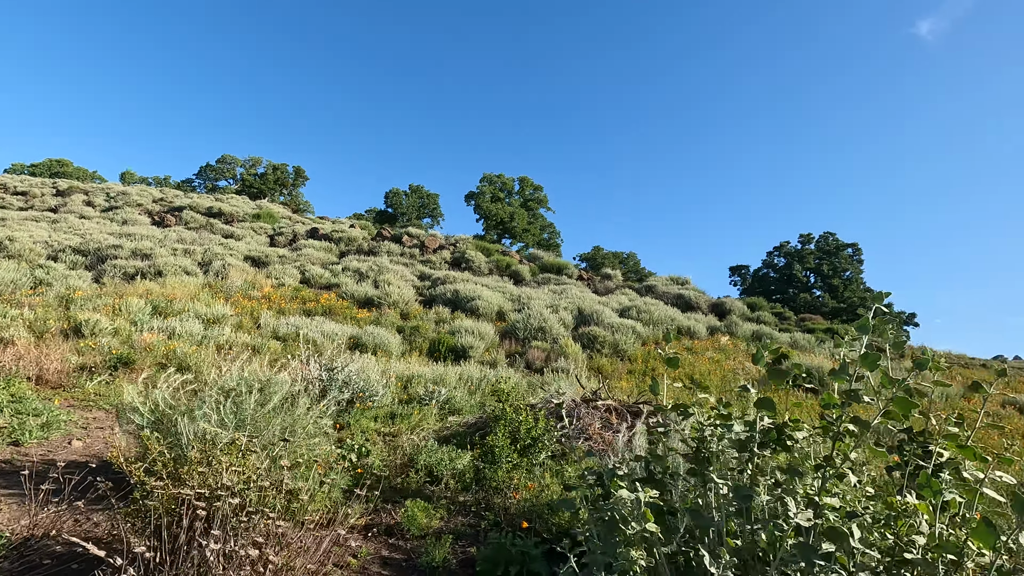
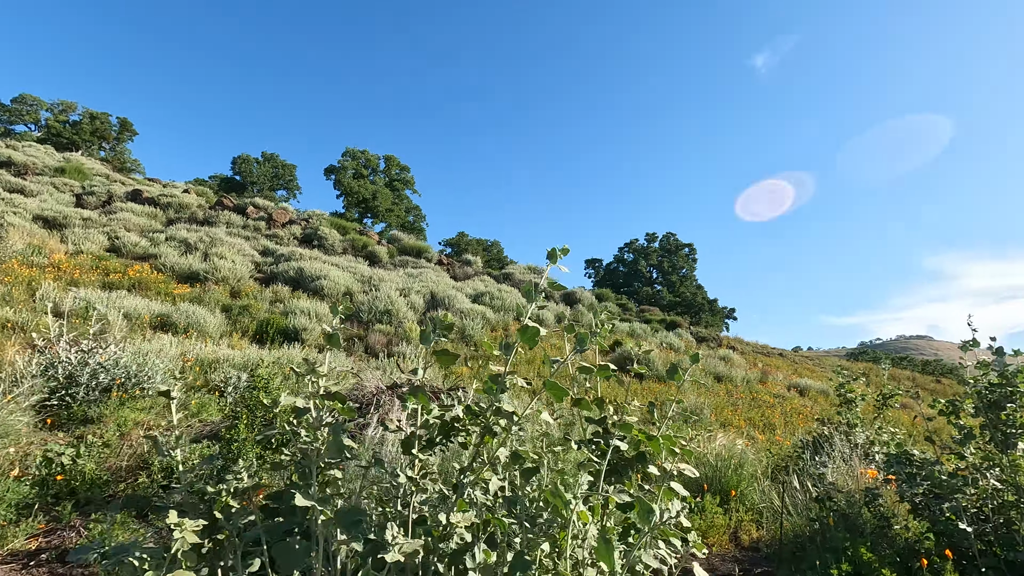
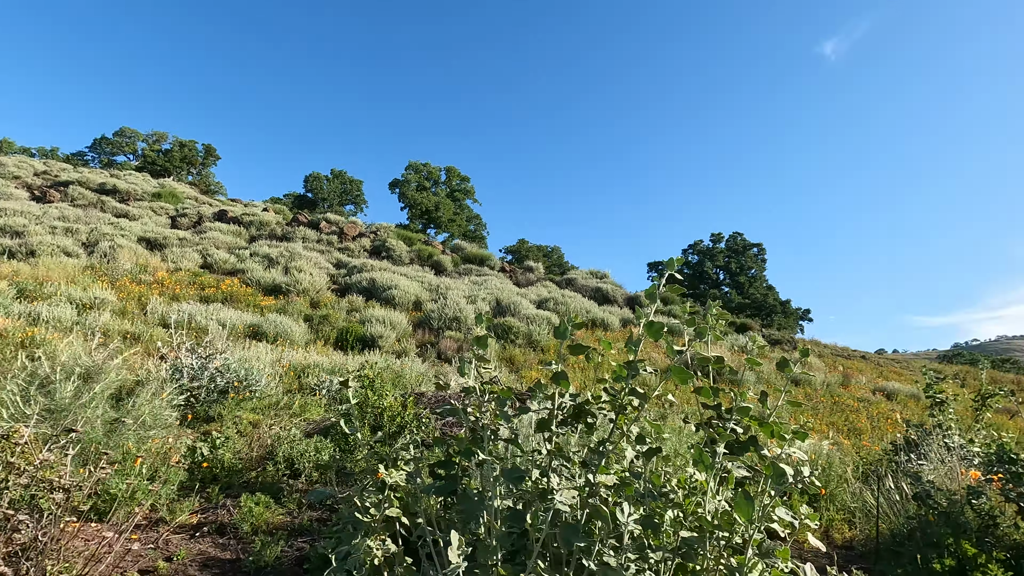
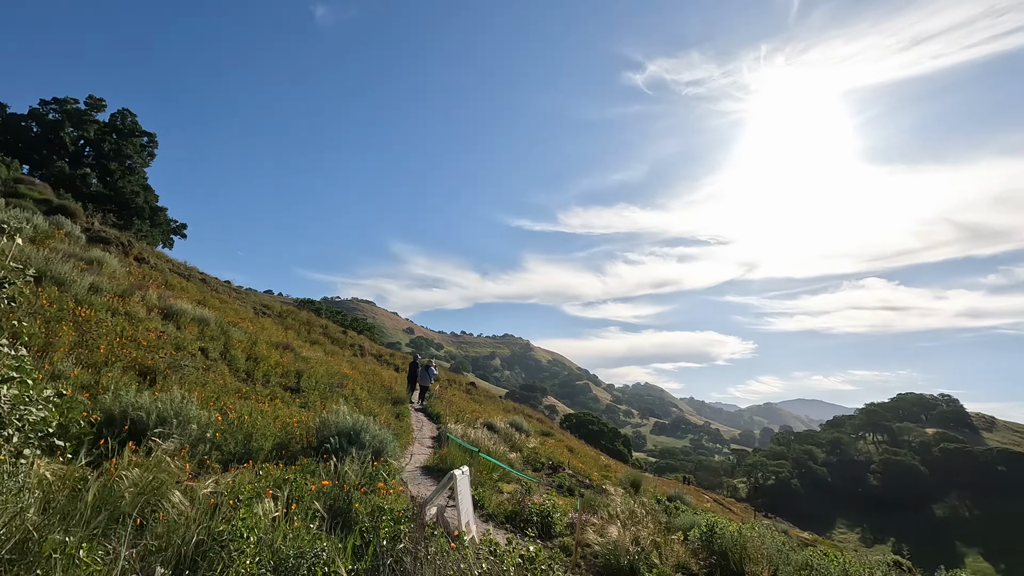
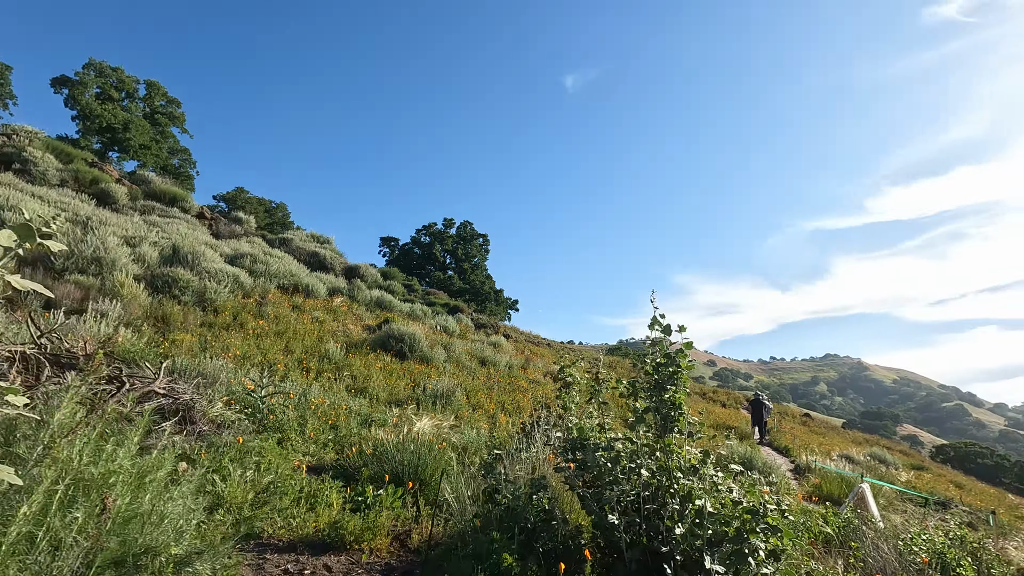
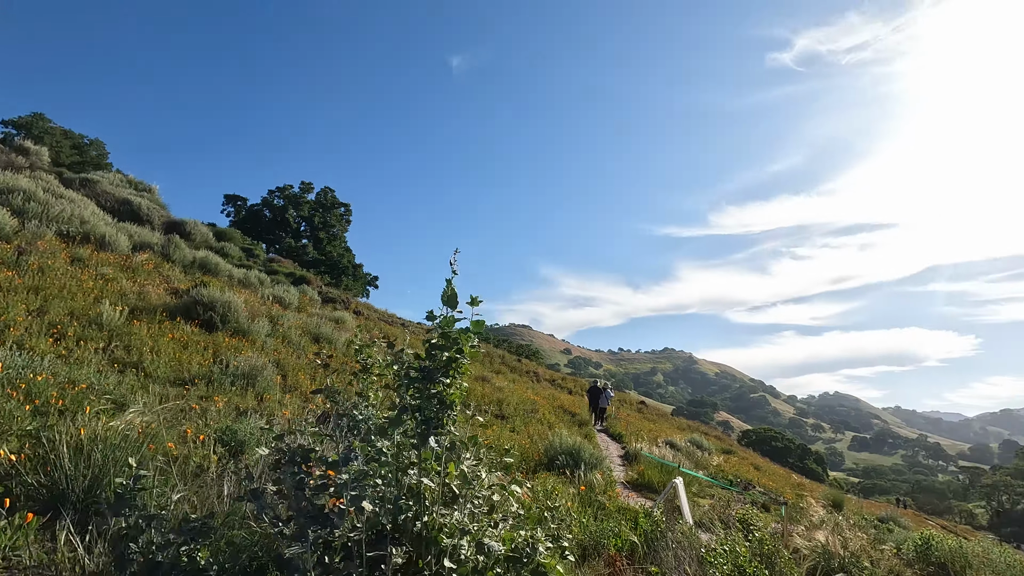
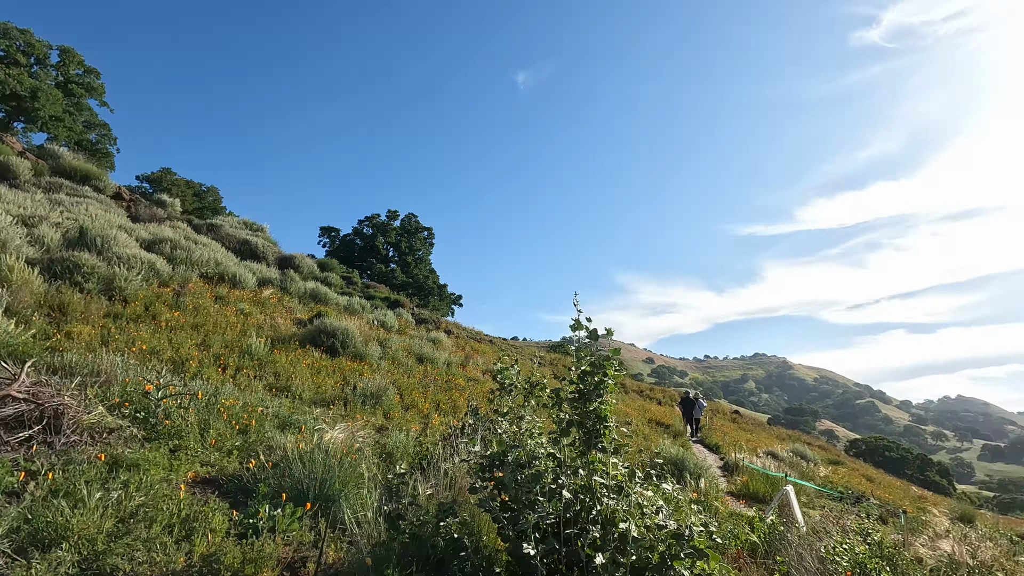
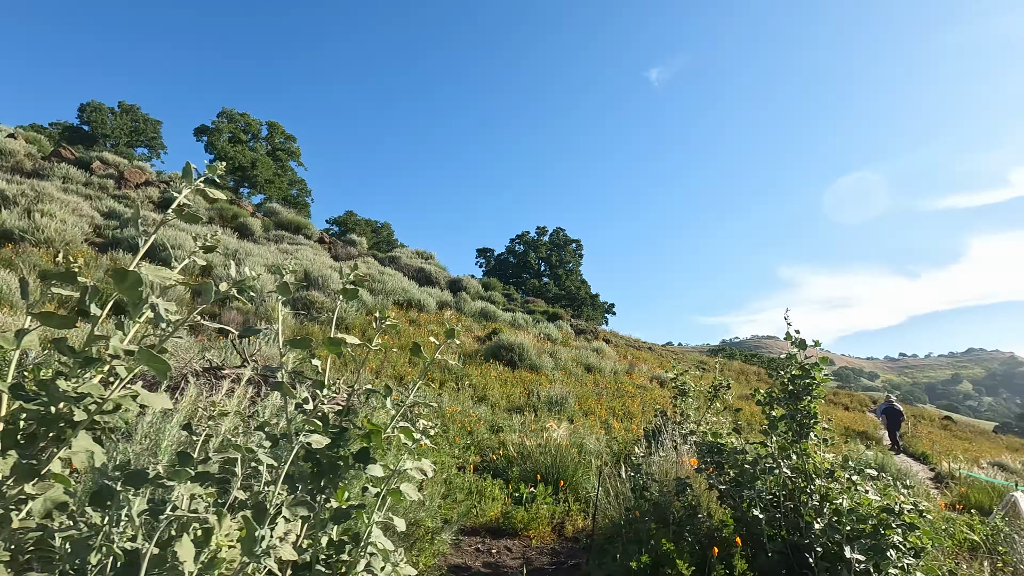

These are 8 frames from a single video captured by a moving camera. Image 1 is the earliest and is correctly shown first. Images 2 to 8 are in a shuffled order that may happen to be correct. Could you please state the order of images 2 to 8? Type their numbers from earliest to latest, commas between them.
3, 2, 8, 5, 7, 6, 4
